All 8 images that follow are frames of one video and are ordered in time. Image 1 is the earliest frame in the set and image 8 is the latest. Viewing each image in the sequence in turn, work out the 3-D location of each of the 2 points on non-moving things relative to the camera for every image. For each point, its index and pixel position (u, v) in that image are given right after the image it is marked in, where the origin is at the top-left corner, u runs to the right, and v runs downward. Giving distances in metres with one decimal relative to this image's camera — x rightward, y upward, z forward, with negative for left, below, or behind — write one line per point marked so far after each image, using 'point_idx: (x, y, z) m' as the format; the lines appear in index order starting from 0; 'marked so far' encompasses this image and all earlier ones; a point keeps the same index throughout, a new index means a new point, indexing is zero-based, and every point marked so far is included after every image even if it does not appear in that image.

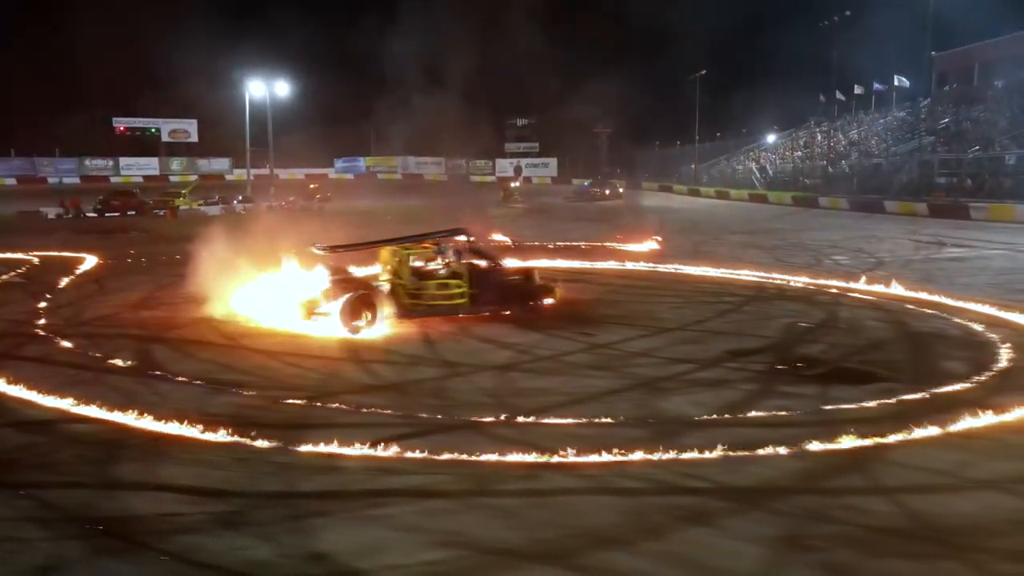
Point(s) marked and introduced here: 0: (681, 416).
0: (+1.6, -1.3, +7.2) m
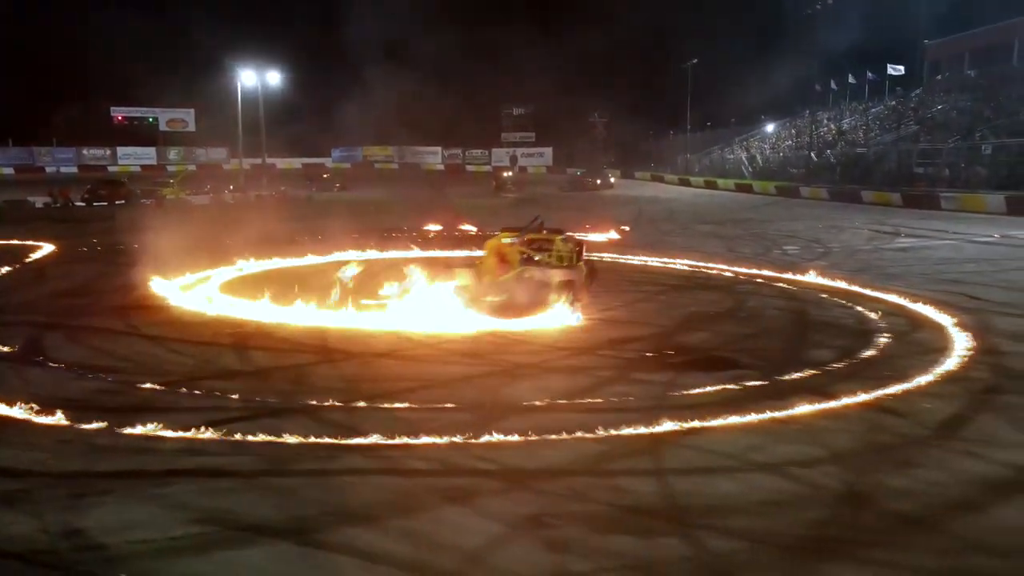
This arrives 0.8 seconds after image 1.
0: (0.0, -1.1, +7.4) m
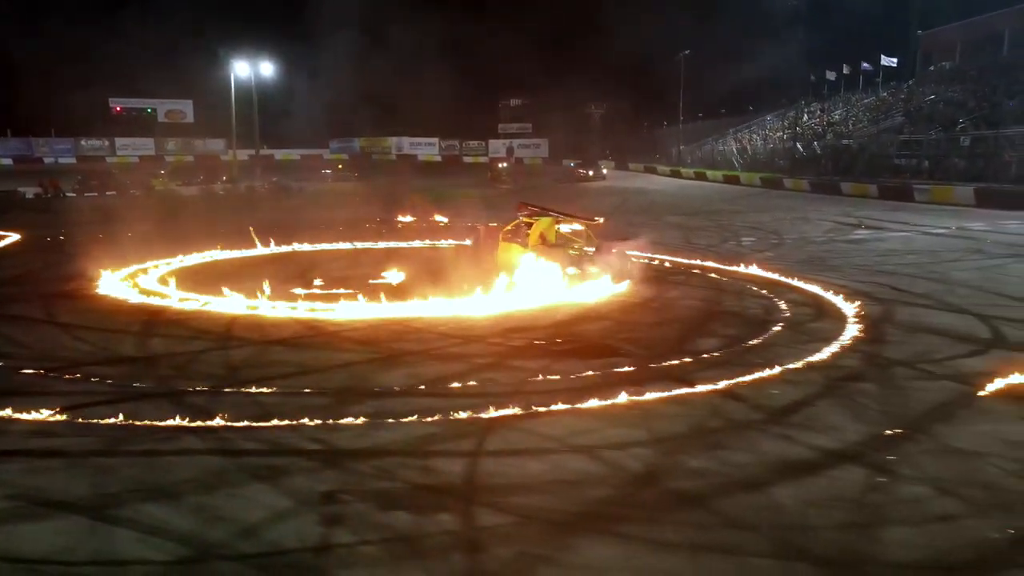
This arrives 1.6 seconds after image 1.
0: (-1.4, -1.0, +7.7) m
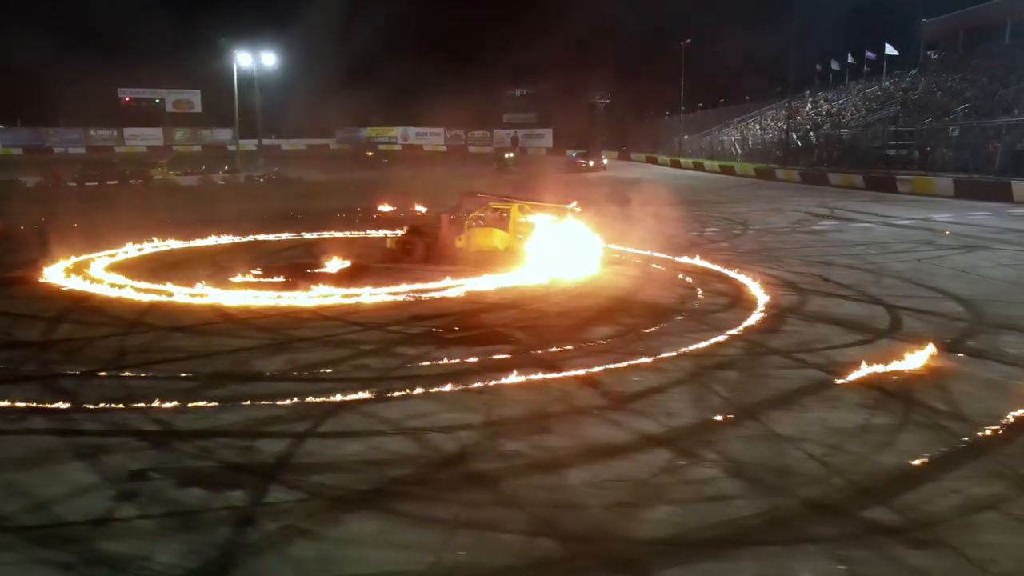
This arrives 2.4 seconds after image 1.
0: (-2.8, -0.9, +7.9) m
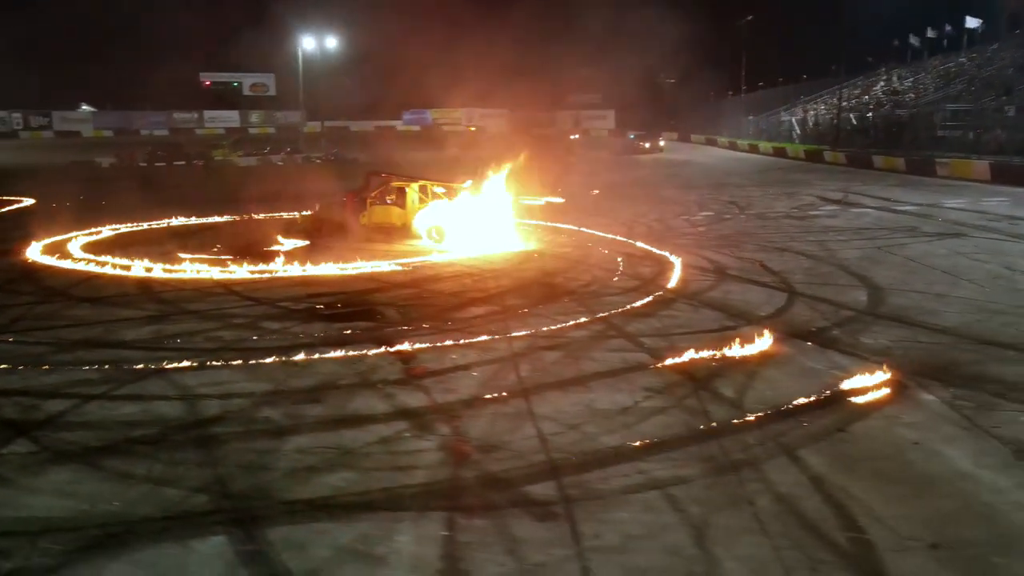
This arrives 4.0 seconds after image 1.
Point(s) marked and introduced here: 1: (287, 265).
0: (-4.7, -0.6, +8.6) m
1: (-4.2, +0.4, +13.7) m
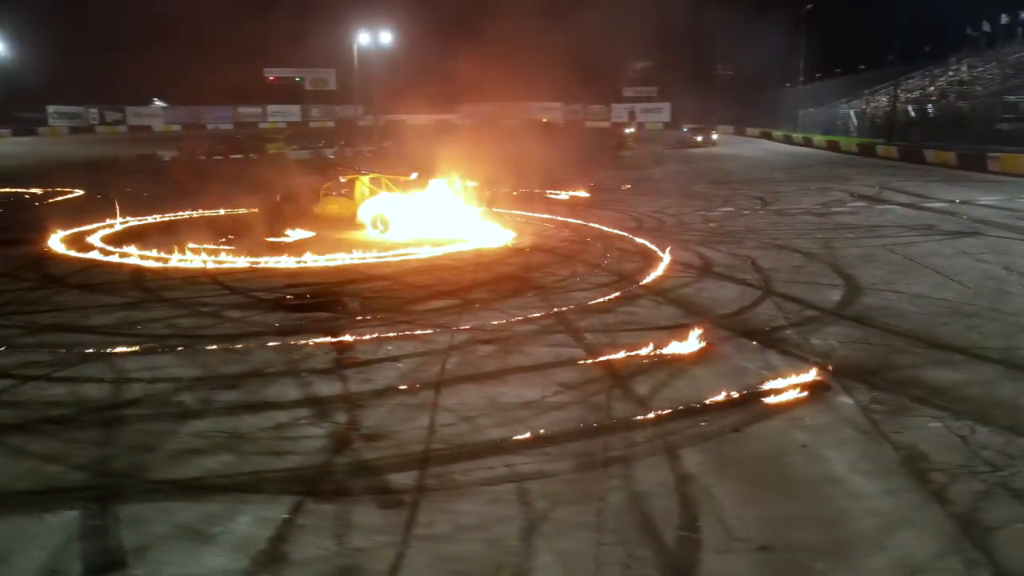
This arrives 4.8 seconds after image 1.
0: (-5.3, -0.5, +9.0) m
1: (-4.4, +0.6, +14.1) m
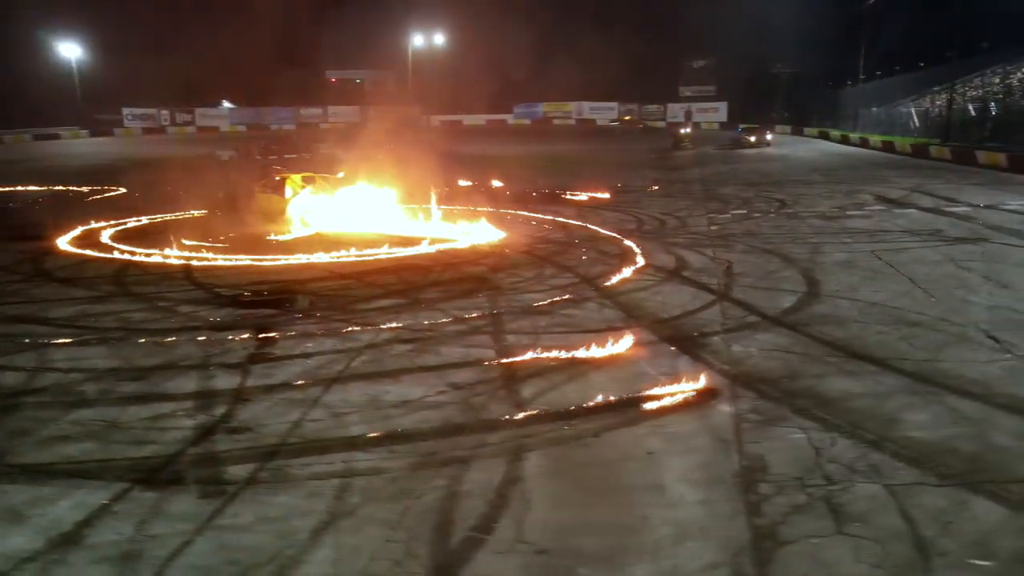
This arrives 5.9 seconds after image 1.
0: (-6.2, -0.4, +9.6) m
1: (-4.9, +0.7, +14.5) m
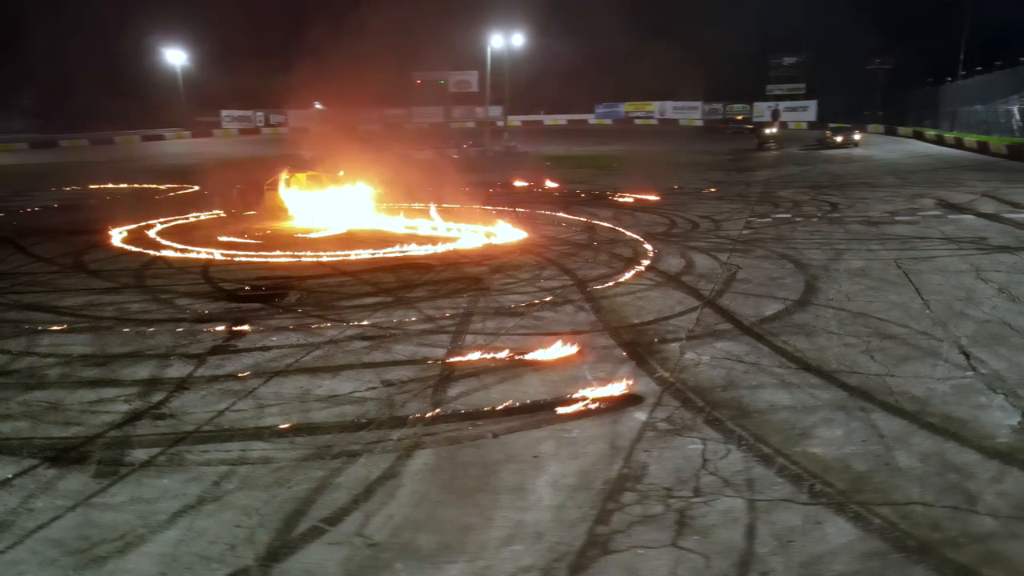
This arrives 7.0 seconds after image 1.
0: (-6.5, -0.3, +10.4) m
1: (-4.6, +0.8, +15.1) m
